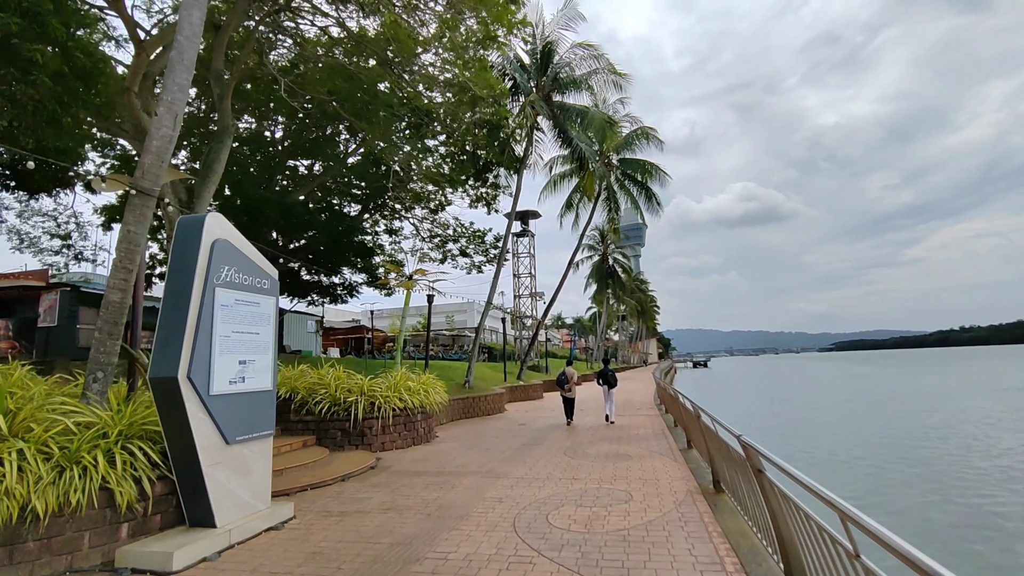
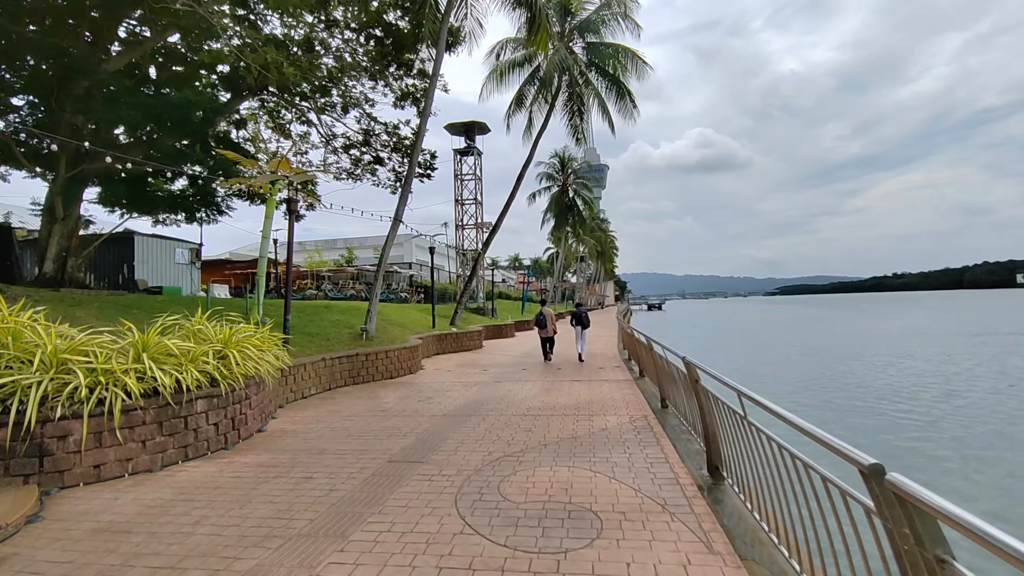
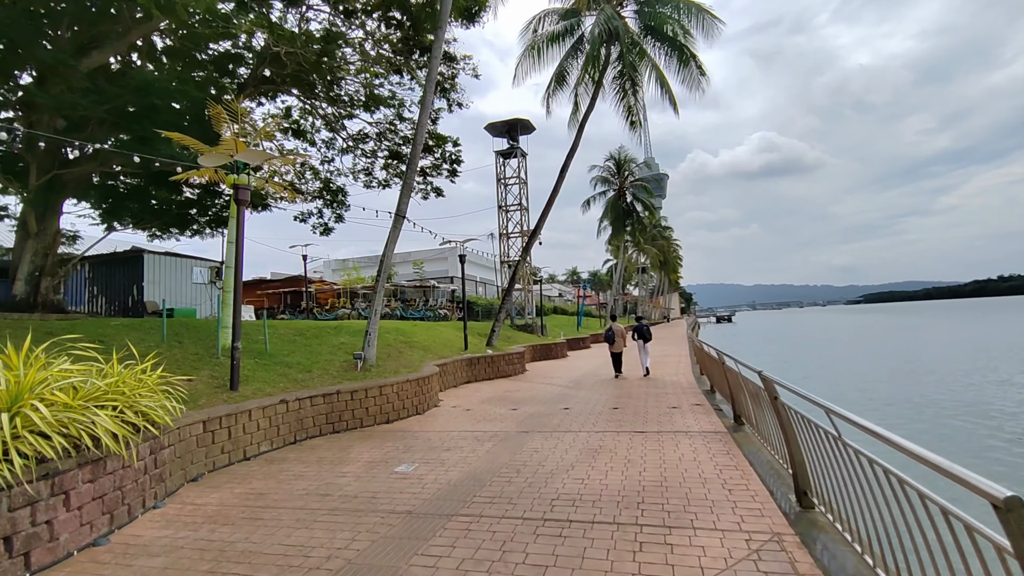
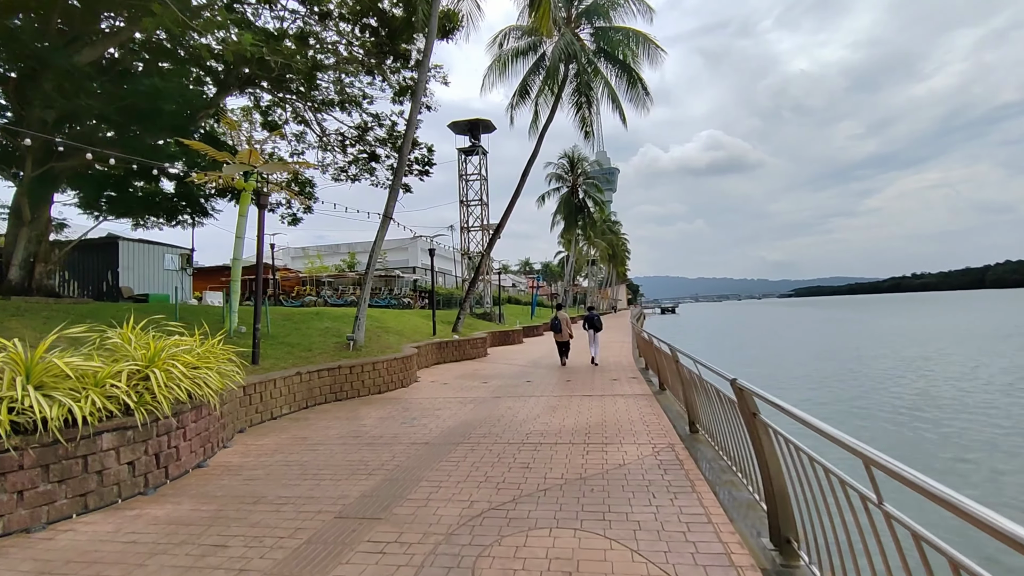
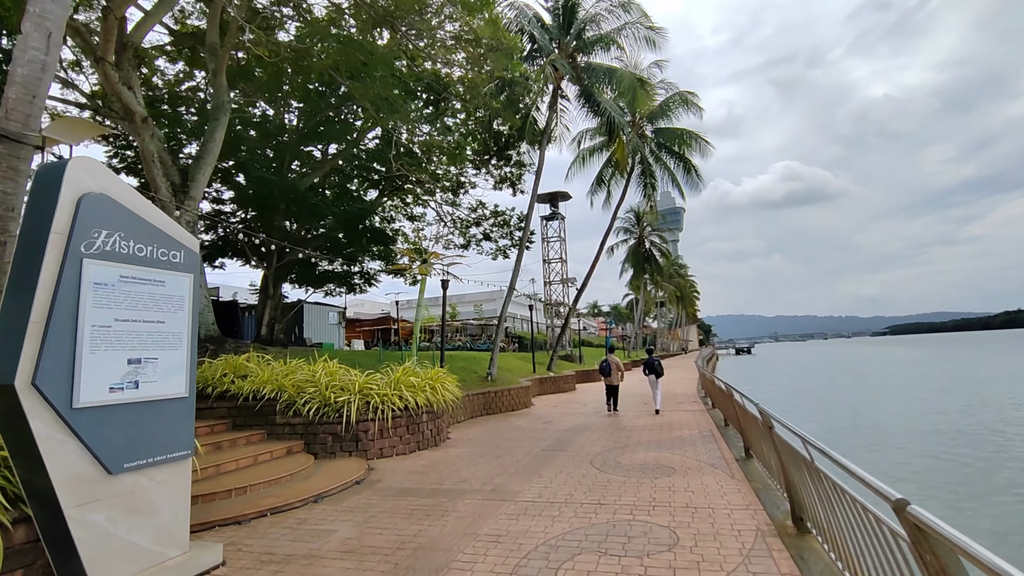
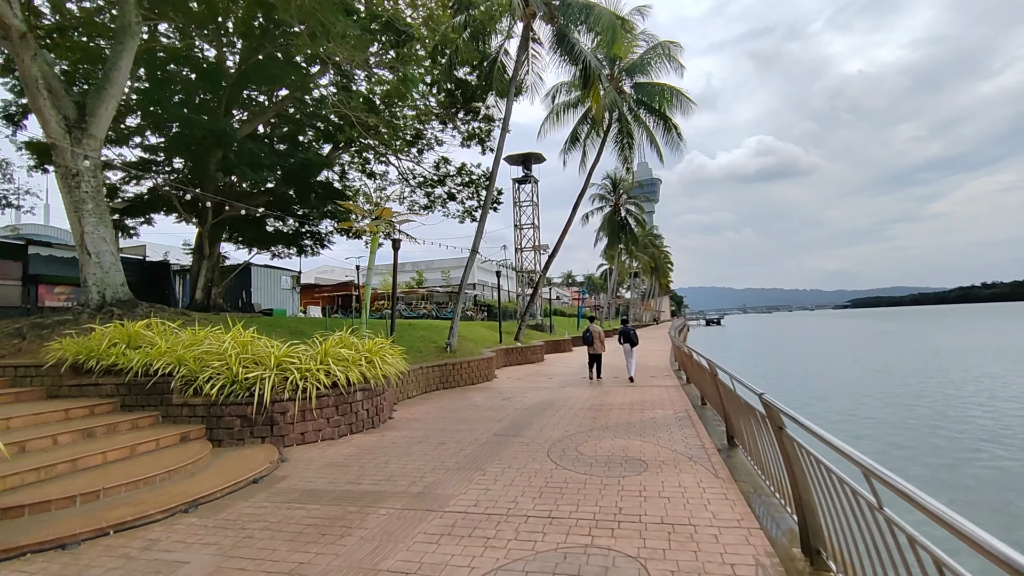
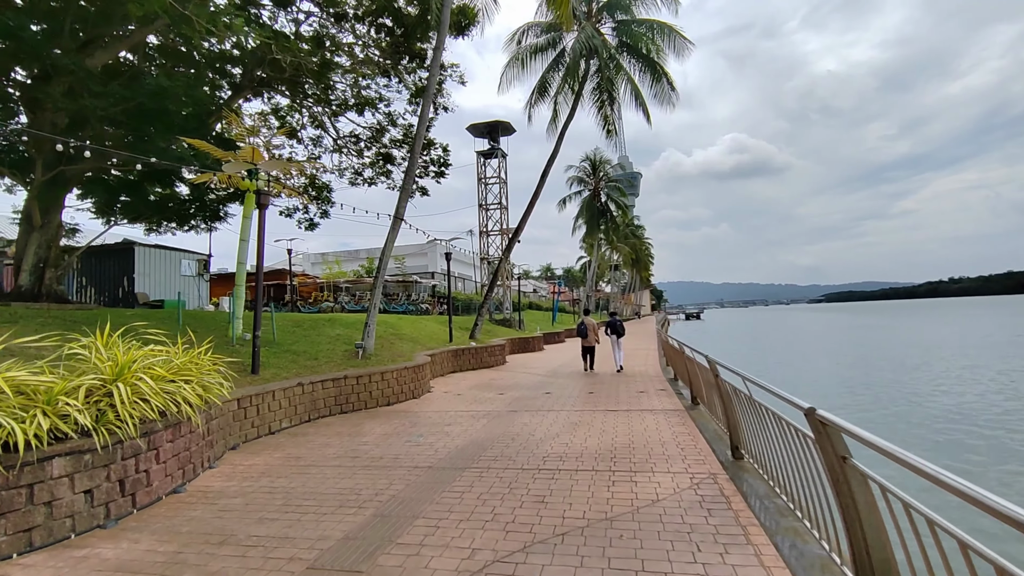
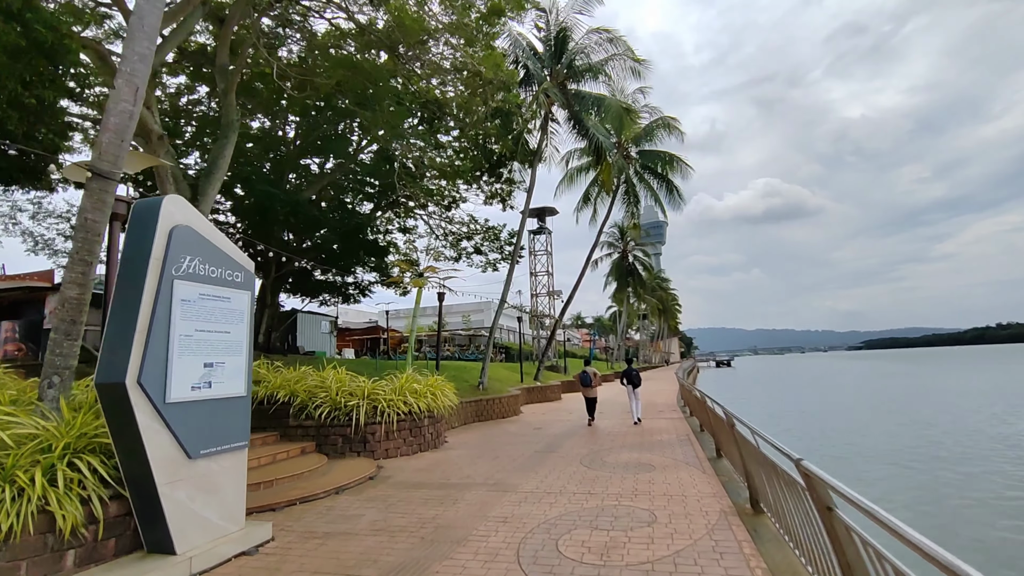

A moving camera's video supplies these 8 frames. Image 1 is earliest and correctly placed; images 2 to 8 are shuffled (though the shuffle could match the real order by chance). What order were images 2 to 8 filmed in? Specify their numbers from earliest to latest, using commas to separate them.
8, 5, 6, 2, 4, 7, 3
